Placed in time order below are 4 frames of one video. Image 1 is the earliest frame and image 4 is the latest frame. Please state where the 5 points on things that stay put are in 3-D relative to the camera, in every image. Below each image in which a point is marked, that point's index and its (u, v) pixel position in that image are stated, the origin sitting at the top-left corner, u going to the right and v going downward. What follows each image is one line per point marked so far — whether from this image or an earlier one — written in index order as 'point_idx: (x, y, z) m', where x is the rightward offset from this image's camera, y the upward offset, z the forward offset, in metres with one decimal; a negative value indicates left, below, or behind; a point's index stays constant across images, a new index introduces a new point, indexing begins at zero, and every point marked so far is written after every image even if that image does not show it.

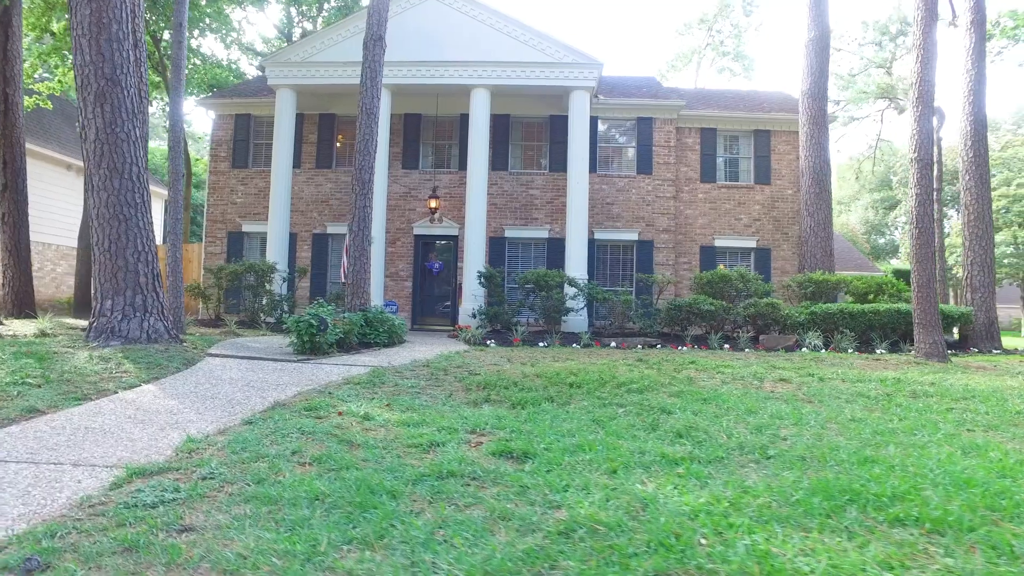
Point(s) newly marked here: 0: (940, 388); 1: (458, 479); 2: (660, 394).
0: (+4.5, -1.0, +6.4) m
1: (-0.3, -1.0, +3.4) m
2: (+1.4, -1.0, +5.8) m
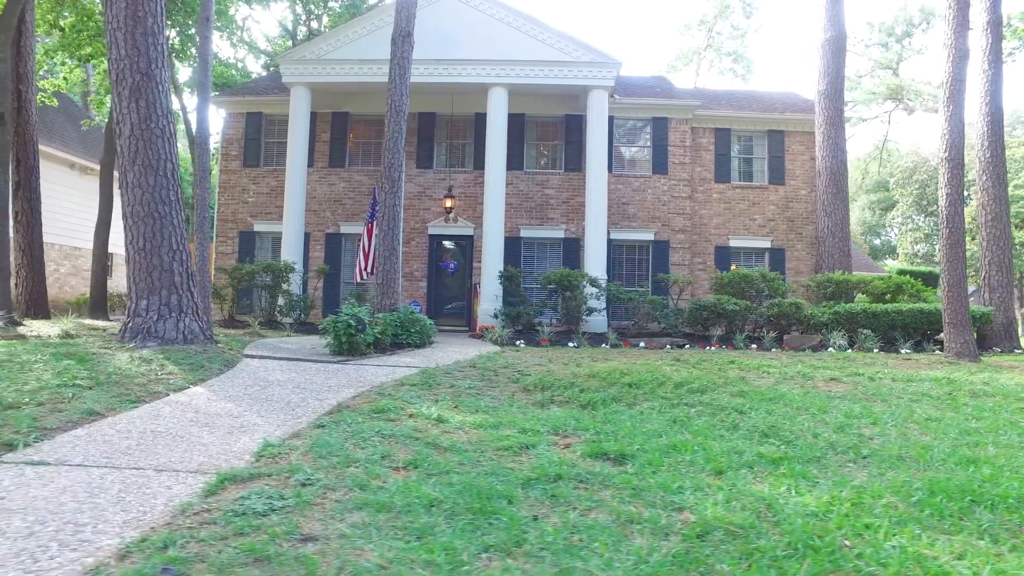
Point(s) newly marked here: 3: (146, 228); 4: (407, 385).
0: (+5.0, -1.0, +6.4) m
1: (+0.3, -1.0, +3.3) m
2: (+1.9, -1.0, +5.7) m
3: (-4.6, +0.8, +7.7) m
4: (-1.0, -0.9, +5.9) m
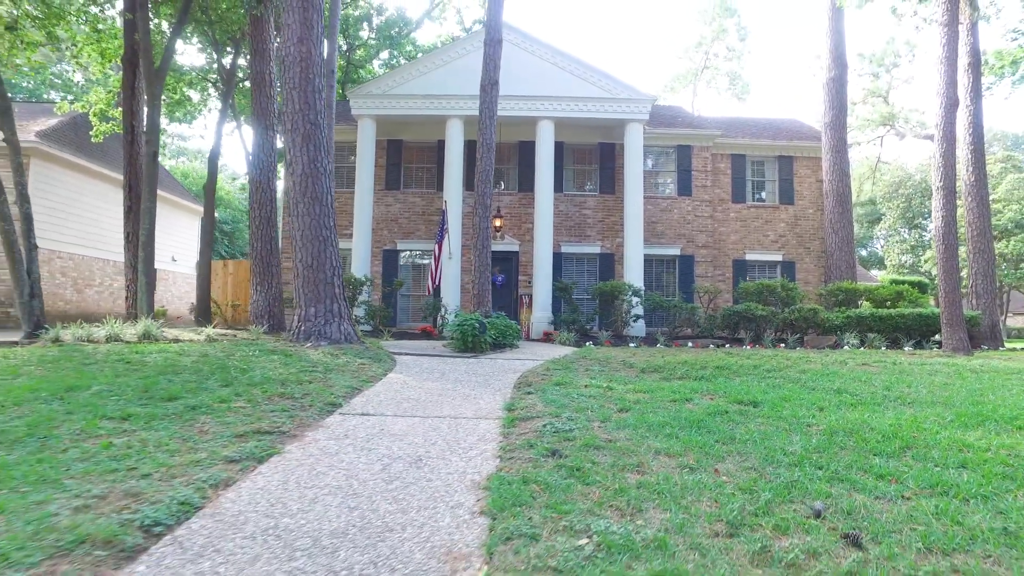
0: (+6.6, -1.1, +8.4) m
1: (+1.9, -1.1, +5.3) m
2: (+3.5, -1.1, +7.7) m
3: (-3.1, +0.6, +9.6) m
4: (+0.5, -1.0, +7.8) m
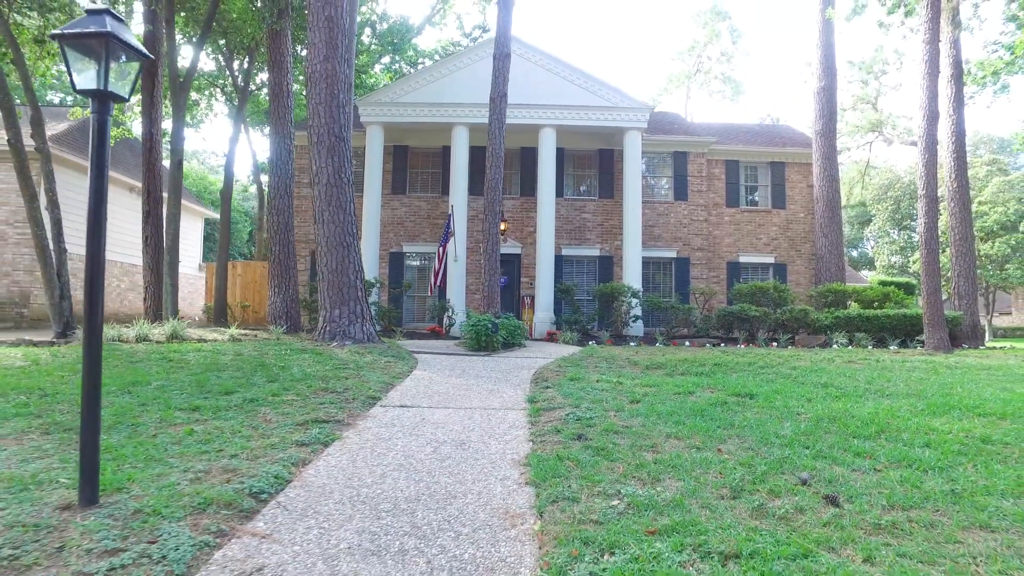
0: (+6.8, -1.1, +9.2) m
1: (+2.1, -1.1, +6.0) m
2: (+3.7, -1.1, +8.4) m
3: (-2.9, +0.6, +10.3) m
4: (+0.7, -1.1, +8.5) m
